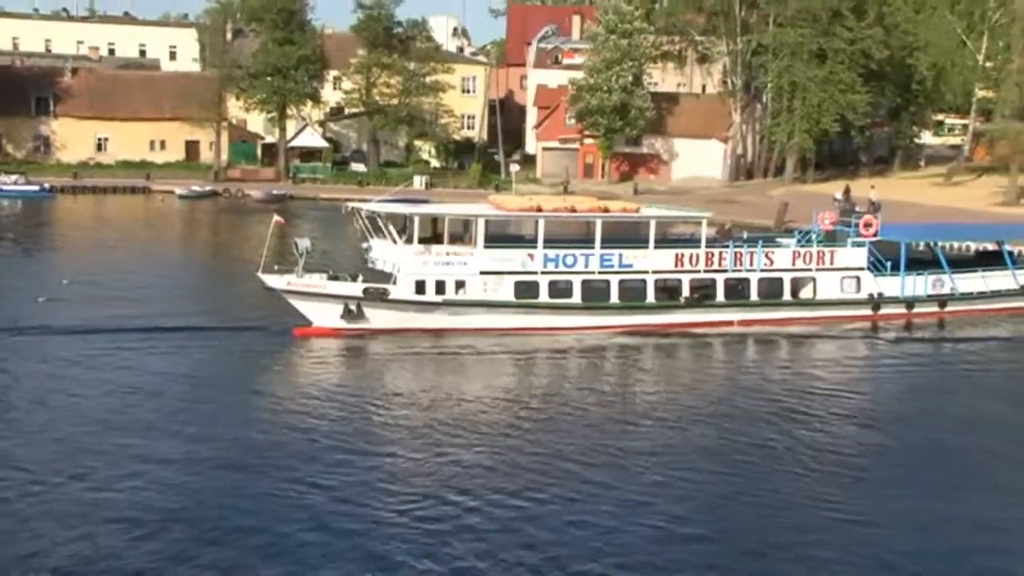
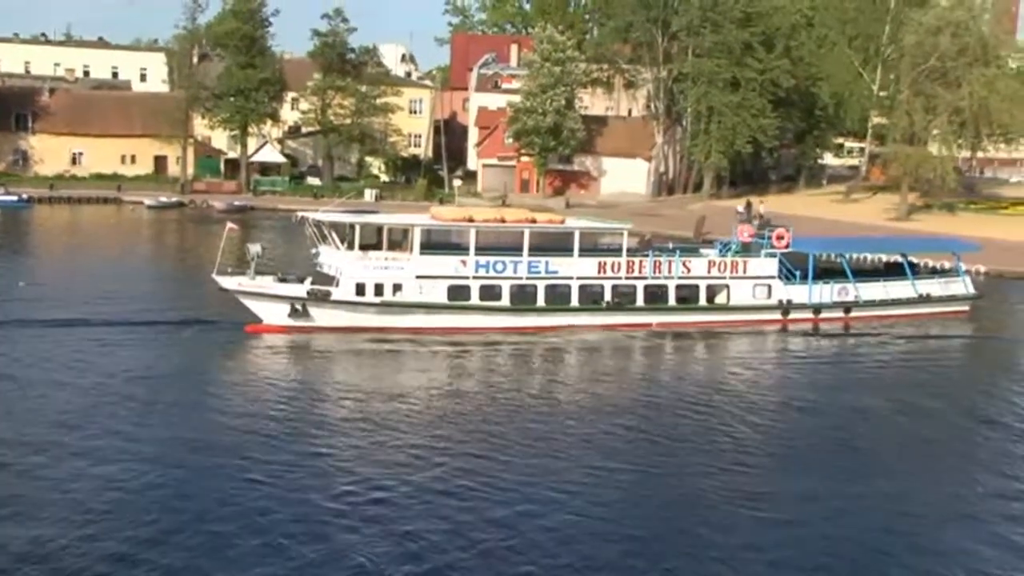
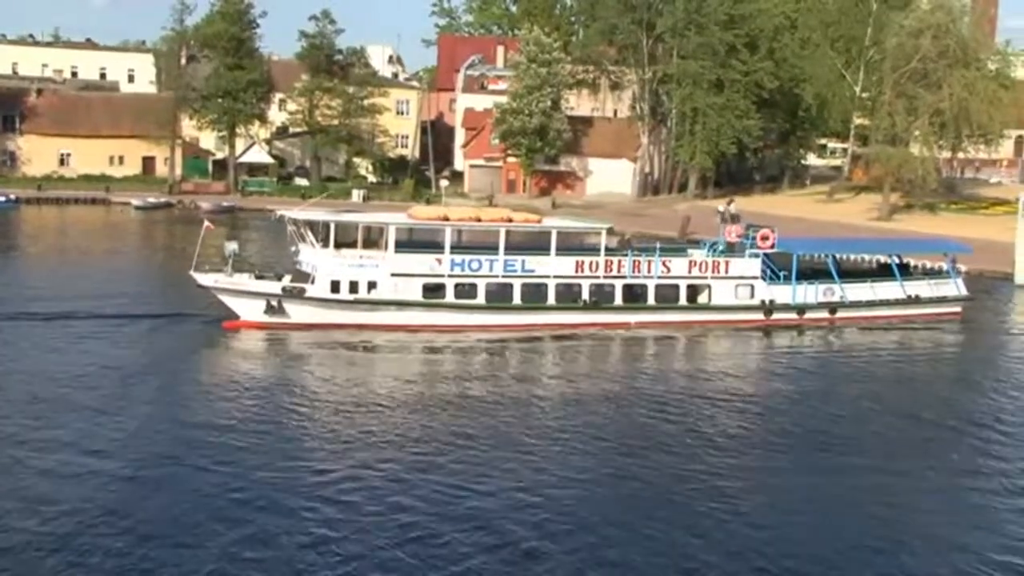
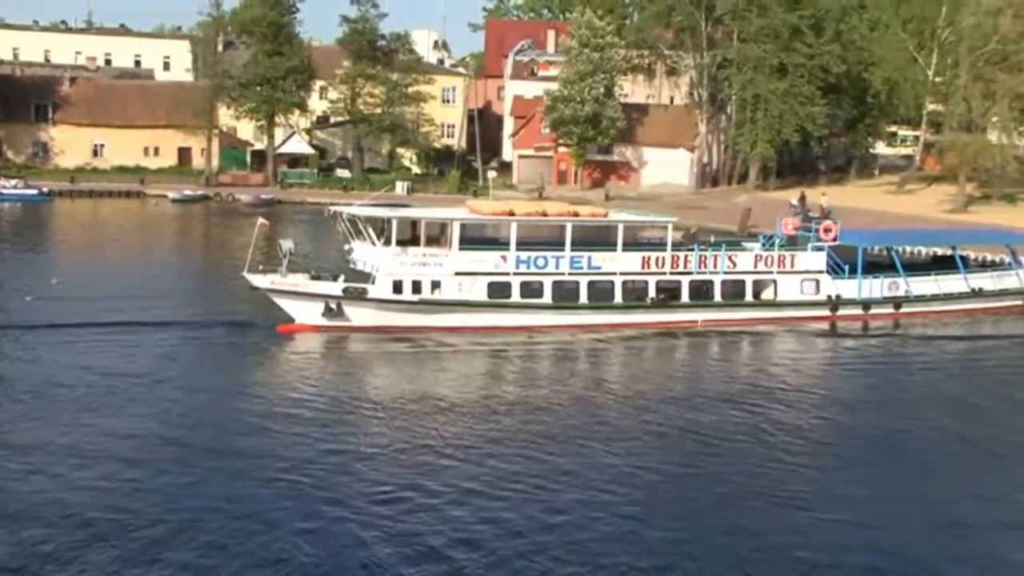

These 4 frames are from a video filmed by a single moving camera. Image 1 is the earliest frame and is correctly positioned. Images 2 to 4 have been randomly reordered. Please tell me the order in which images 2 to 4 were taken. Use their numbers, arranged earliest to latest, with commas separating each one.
4, 2, 3
